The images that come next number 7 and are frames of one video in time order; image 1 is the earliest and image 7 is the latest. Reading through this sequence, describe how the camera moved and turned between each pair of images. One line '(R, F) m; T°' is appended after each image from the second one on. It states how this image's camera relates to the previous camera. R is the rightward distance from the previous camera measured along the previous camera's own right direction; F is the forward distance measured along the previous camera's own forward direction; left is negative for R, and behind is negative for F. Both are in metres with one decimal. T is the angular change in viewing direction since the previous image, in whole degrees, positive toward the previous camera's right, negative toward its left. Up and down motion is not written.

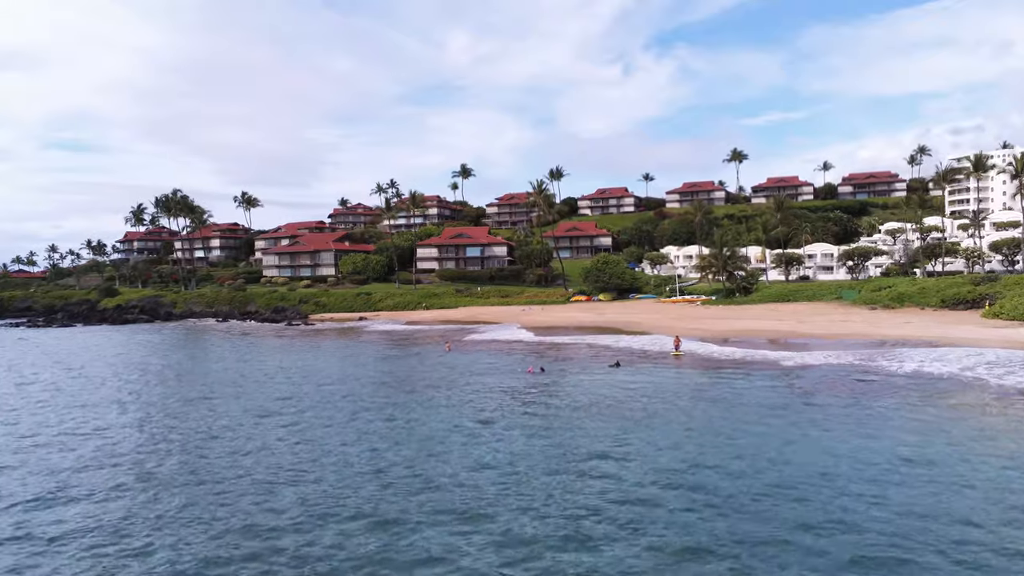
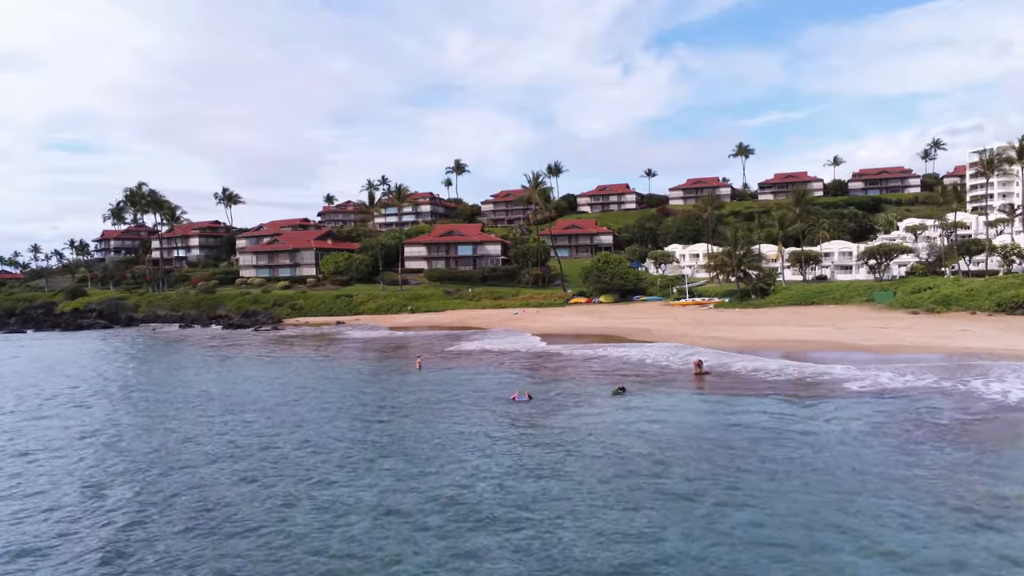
(+0.7, +6.6) m; 0°
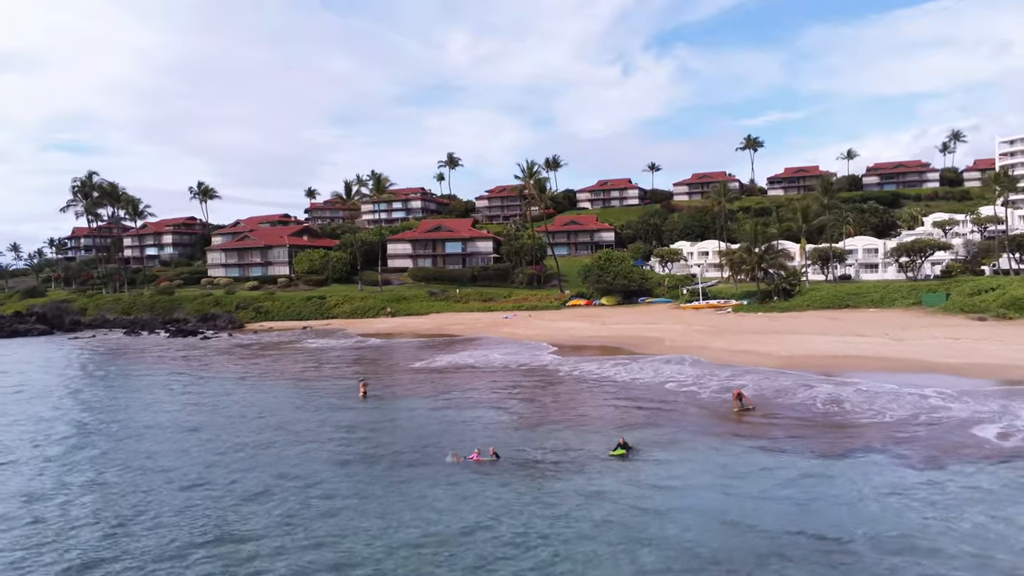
(+0.8, +7.7) m; 0°
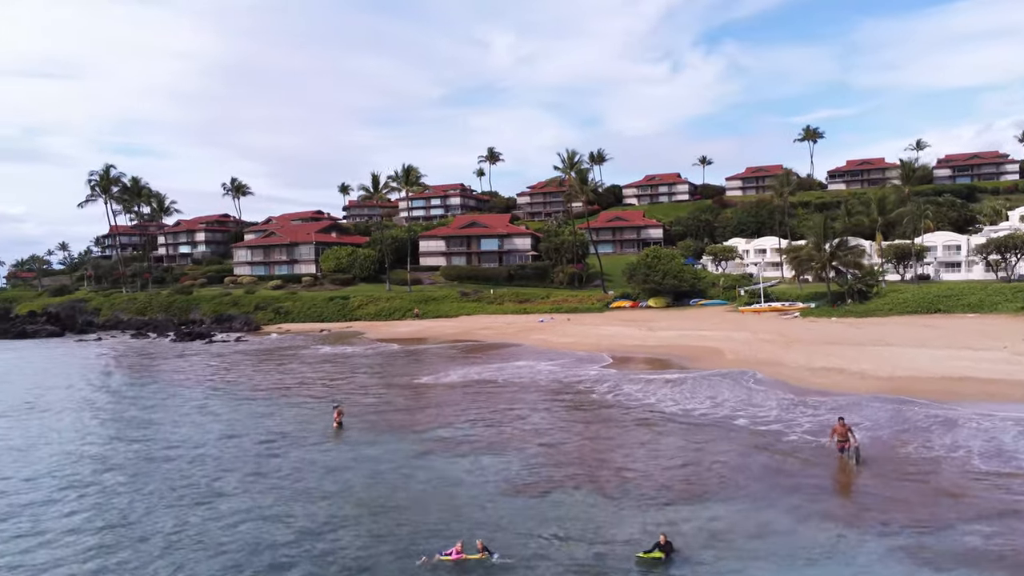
(+0.7, +5.7) m; -4°
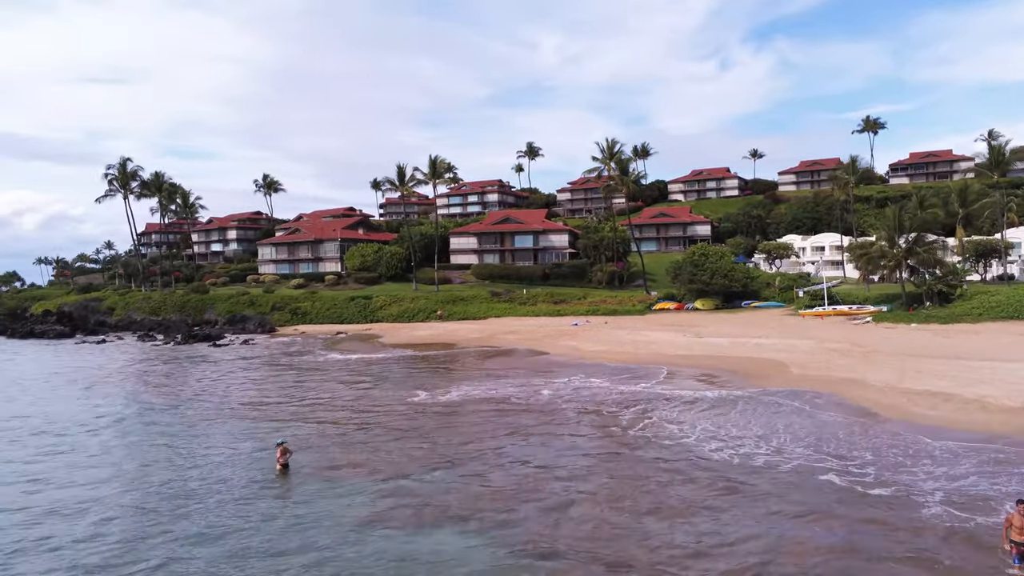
(+0.9, +4.8) m; -3°
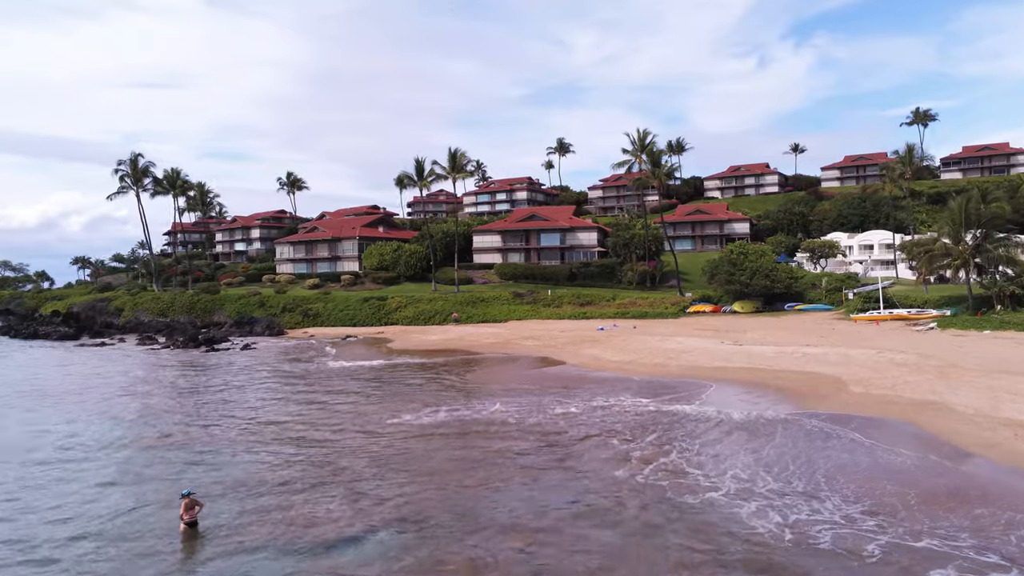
(+0.8, +3.7) m; -3°
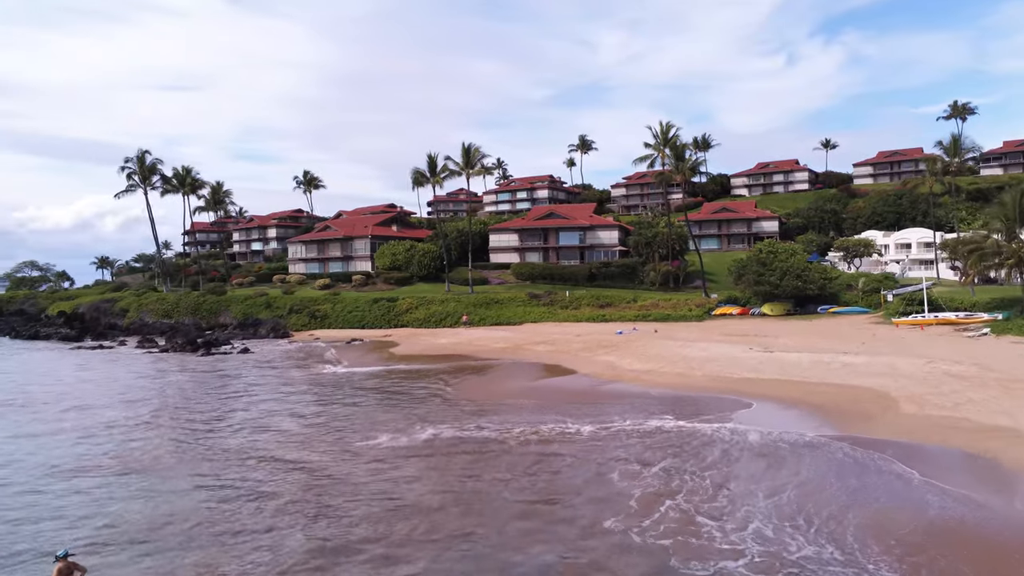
(+0.7, +2.6) m; -2°
